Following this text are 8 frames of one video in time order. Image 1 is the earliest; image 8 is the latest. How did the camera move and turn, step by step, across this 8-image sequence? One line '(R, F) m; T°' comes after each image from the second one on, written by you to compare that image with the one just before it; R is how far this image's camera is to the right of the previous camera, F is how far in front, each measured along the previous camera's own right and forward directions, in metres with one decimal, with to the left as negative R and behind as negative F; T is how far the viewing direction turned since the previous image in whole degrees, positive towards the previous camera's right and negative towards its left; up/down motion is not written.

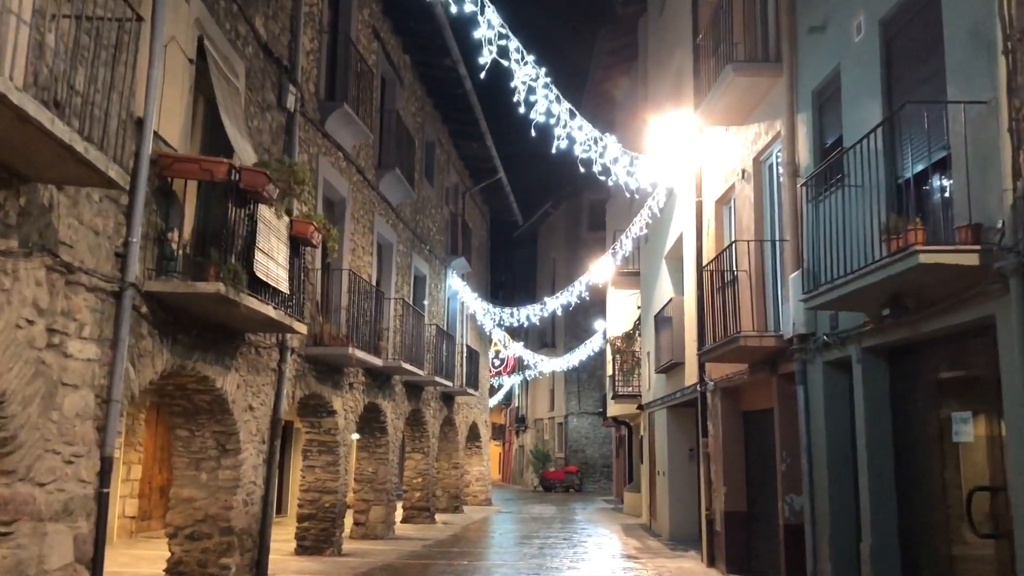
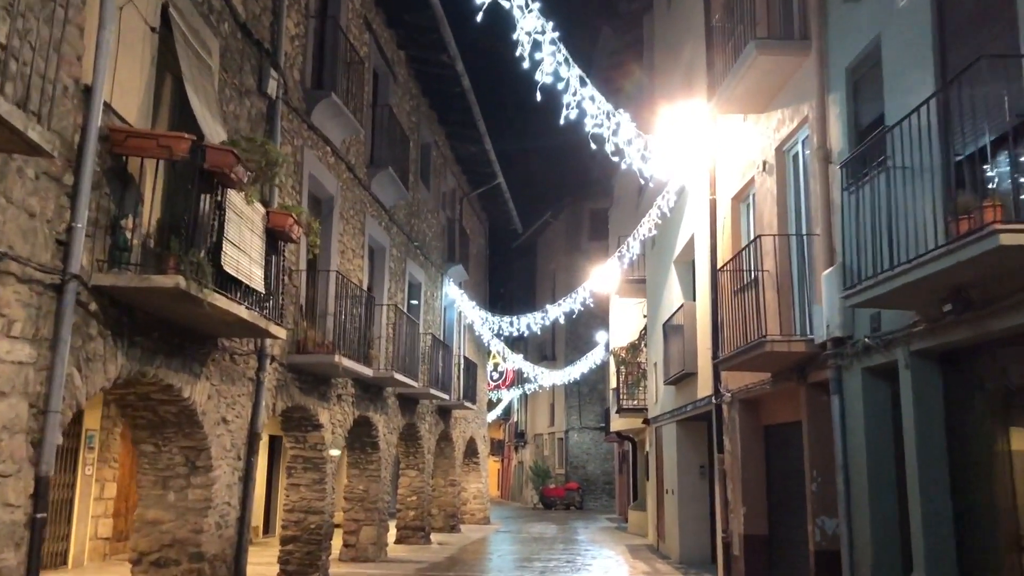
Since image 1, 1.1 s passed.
(0.0, +0.8) m; 0°
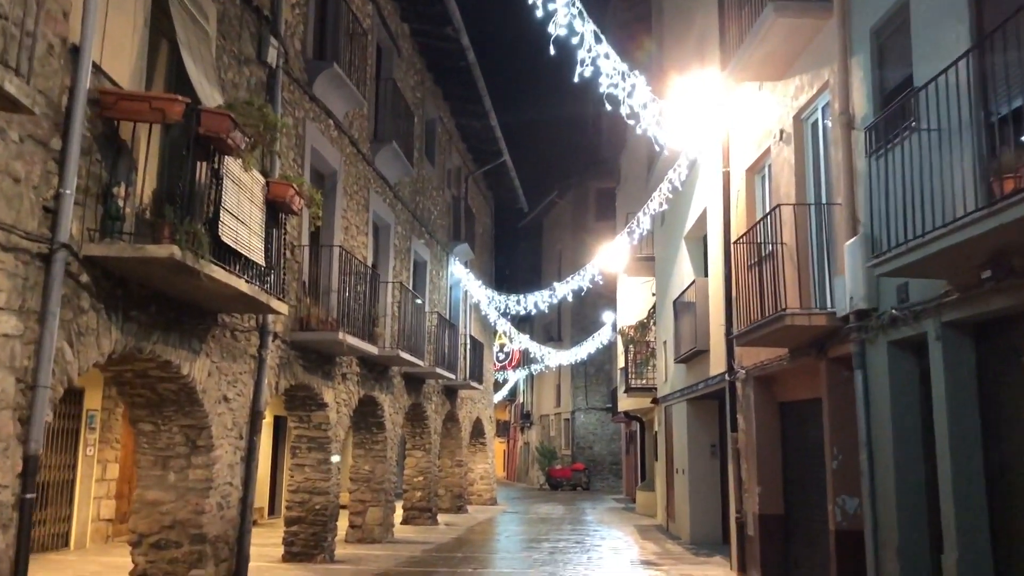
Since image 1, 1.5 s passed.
(0.0, +0.3) m; 0°
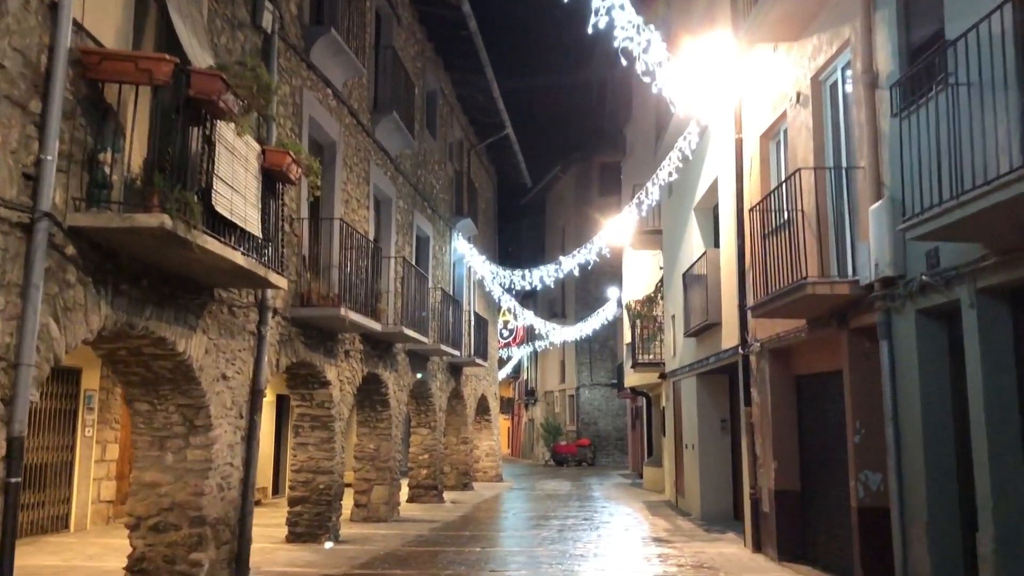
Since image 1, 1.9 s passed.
(0.0, +0.3) m; 0°
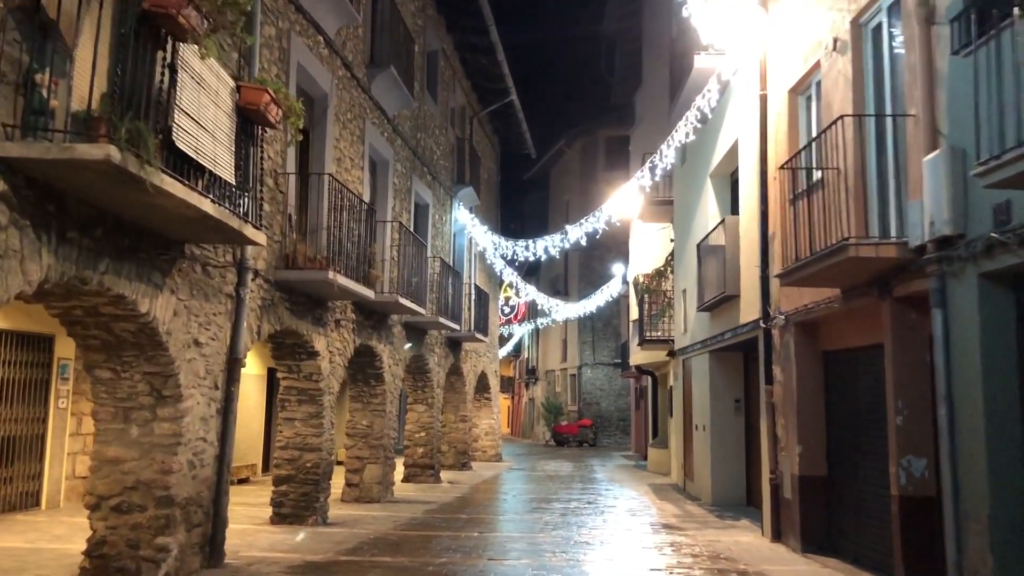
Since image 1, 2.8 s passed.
(0.0, +0.7) m; 0°
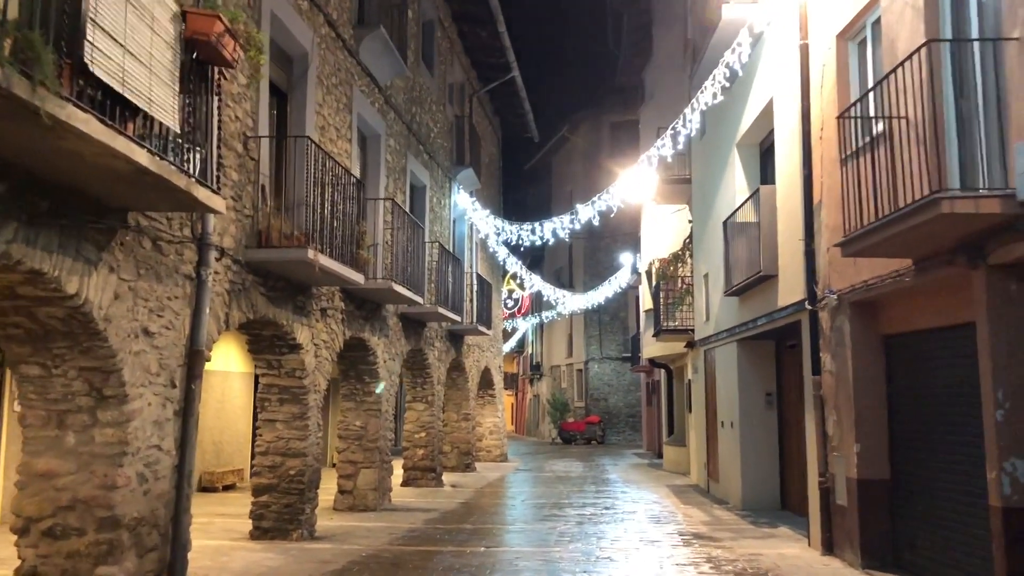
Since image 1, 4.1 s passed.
(-0.1, +1.1) m; 0°
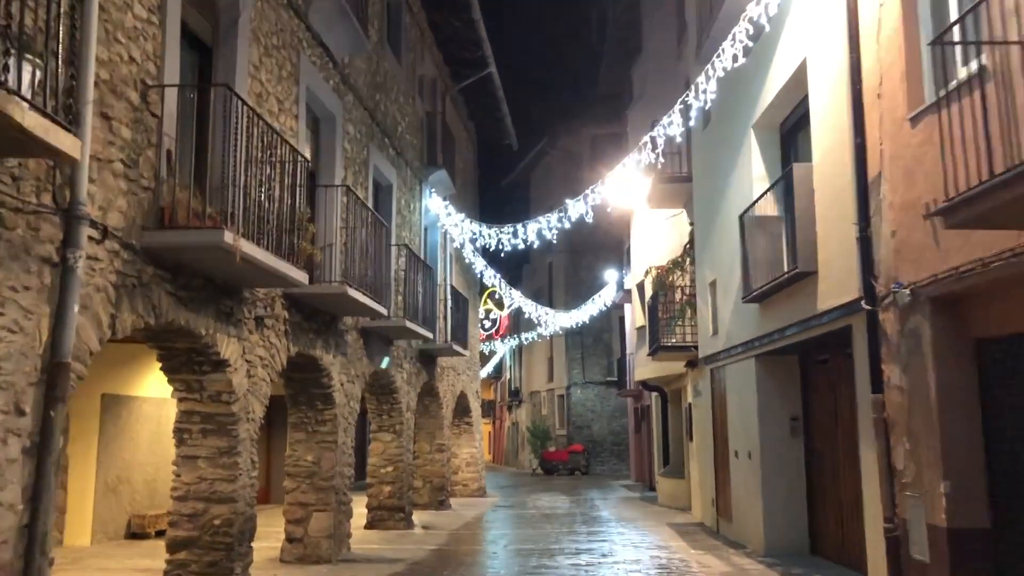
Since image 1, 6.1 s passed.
(0.0, +1.6) m; +1°
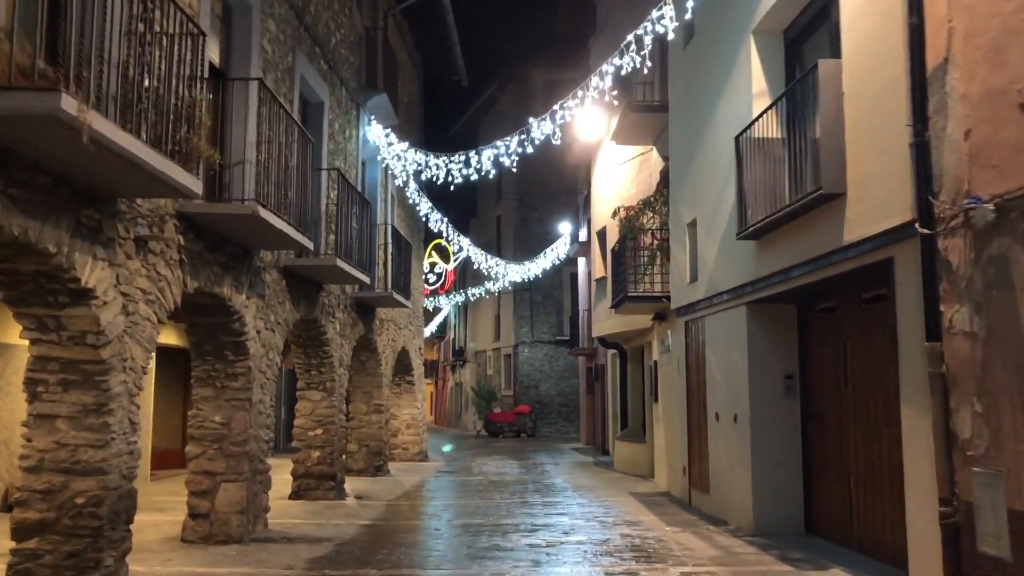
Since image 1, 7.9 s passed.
(-0.1, +1.5) m; +4°
